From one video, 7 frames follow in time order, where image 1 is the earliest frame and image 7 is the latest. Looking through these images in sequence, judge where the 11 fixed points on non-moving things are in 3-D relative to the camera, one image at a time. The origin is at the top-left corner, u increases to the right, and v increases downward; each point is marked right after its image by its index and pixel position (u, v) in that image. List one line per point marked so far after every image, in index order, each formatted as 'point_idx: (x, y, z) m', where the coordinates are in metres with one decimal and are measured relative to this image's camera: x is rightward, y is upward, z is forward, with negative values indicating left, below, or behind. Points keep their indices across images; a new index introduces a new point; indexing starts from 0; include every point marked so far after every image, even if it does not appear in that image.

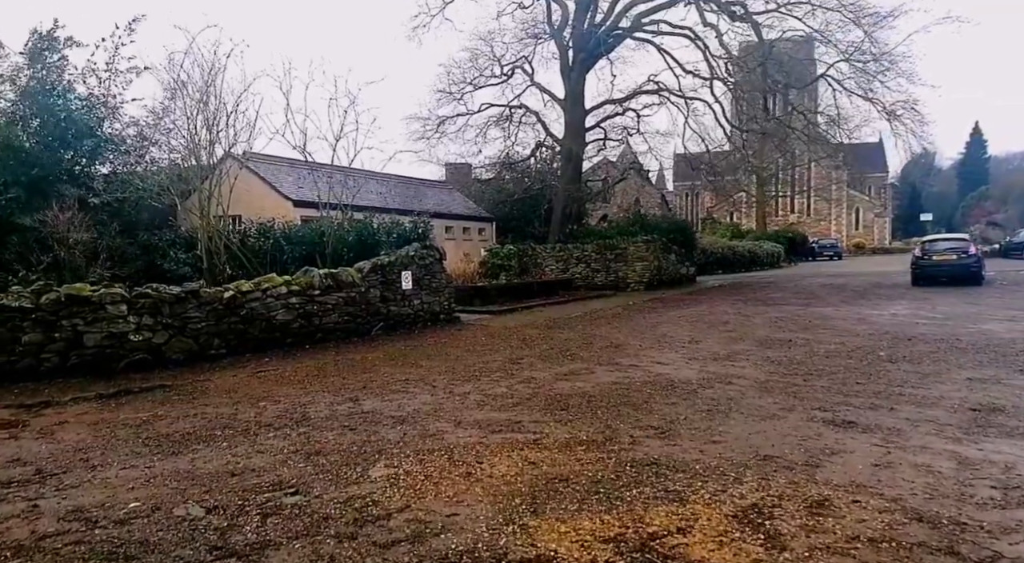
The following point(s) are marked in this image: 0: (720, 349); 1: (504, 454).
0: (+2.8, -0.9, +9.0) m
1: (-0.1, -1.2, +4.5) m
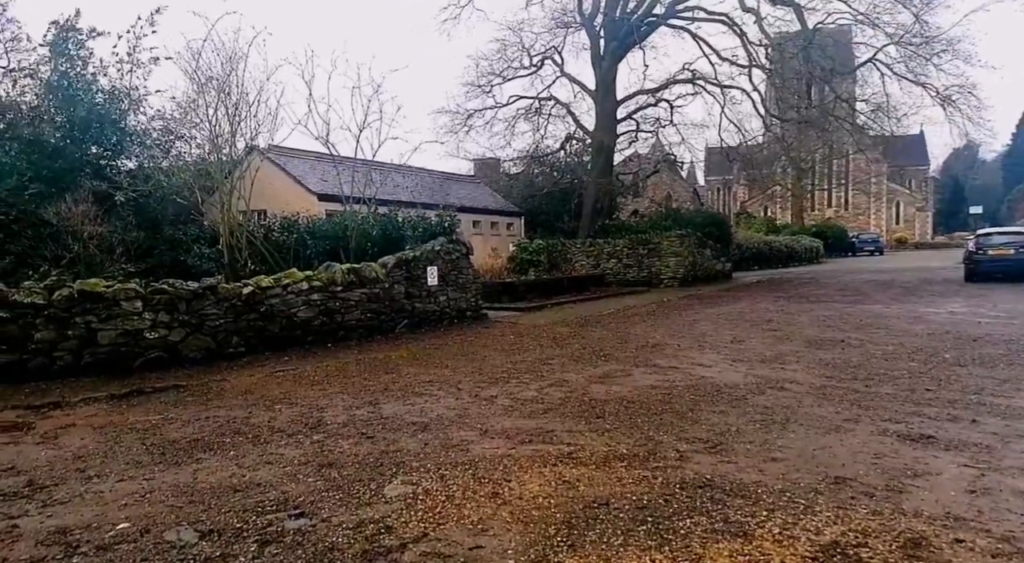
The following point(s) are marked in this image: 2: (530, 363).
0: (+3.2, -0.9, +8.3) m
1: (+0.1, -1.1, +4.1) m
2: (+0.2, -1.0, +7.9) m
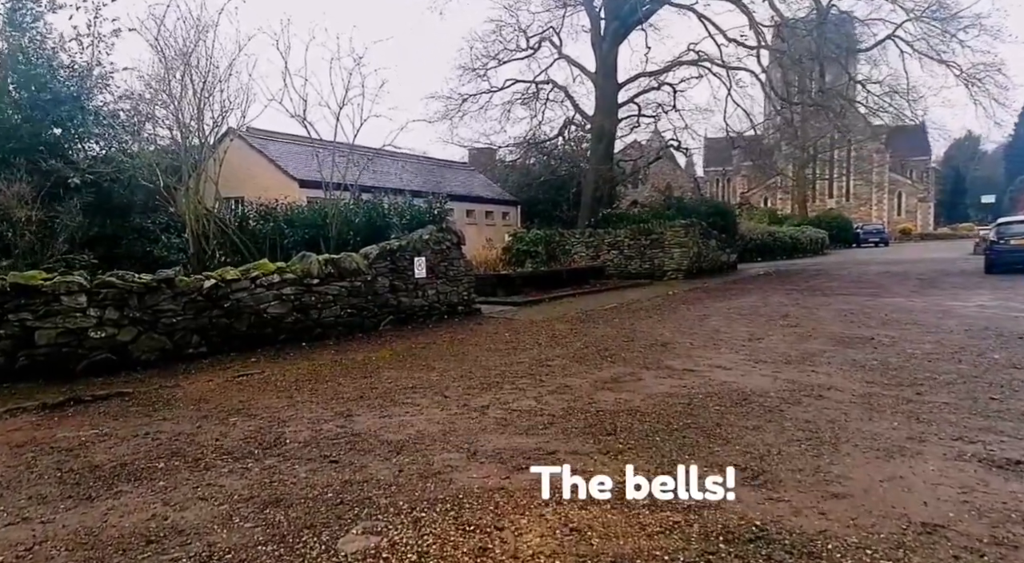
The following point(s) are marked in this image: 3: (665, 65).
0: (+3.1, -0.8, +7.5) m
1: (+0.1, -1.1, +3.2) m
2: (+0.1, -0.9, +7.0) m
3: (+4.5, +6.4, +19.6) m
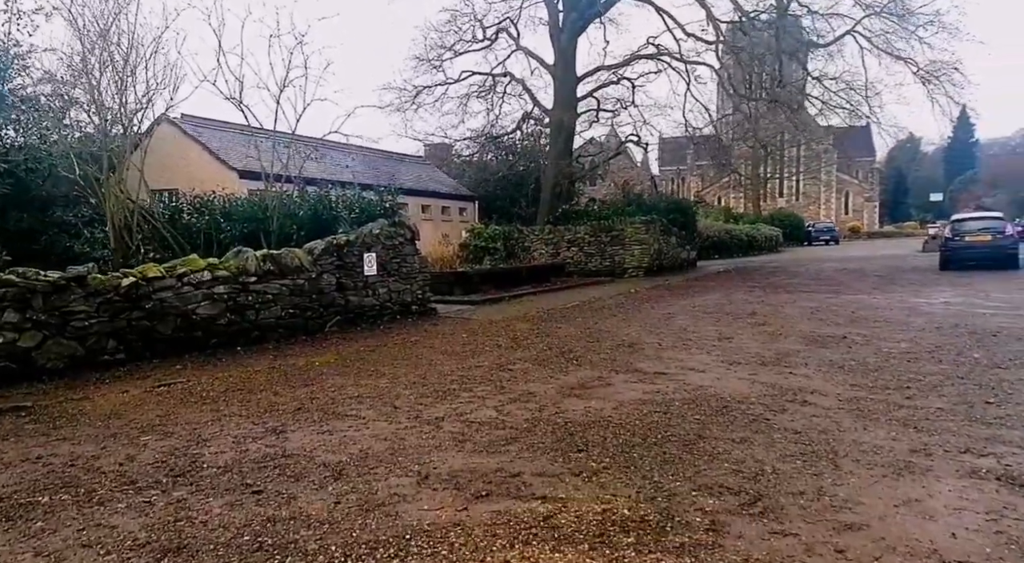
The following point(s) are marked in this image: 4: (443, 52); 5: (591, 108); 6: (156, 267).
0: (+2.7, -0.7, +7.1) m
1: (-0.1, -1.1, +2.6) m
2: (-0.3, -0.8, +6.4) m
3: (+3.2, +6.5, +19.3) m
4: (-1.9, +6.4, +18.7) m
5: (+2.4, +5.2, +20.0) m
6: (-3.8, +0.2, +7.1) m
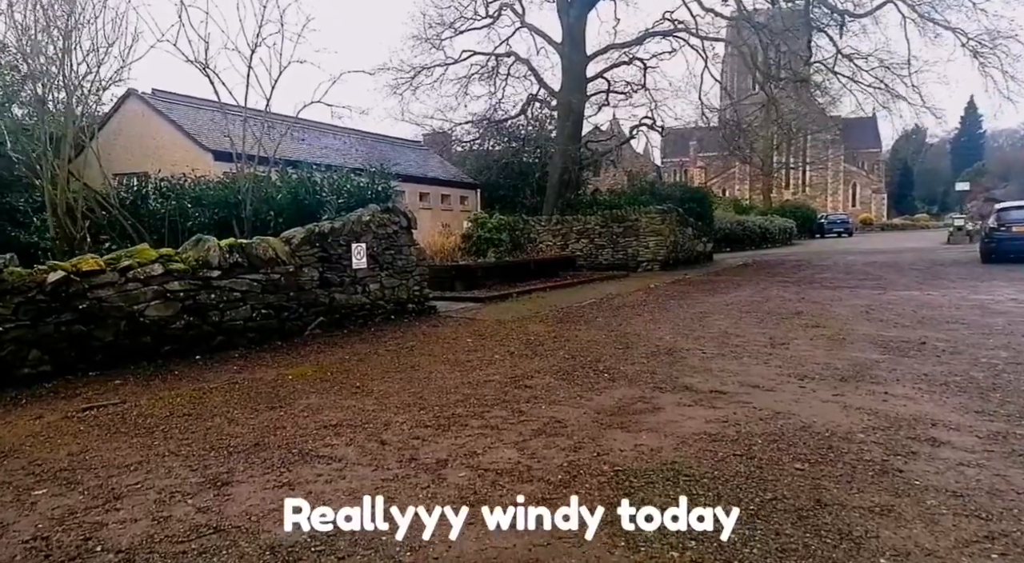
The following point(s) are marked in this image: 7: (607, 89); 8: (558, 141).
0: (+2.8, -0.7, +5.9) m
1: (+0.1, -1.1, +1.4) m
2: (-0.1, -0.8, +5.2) m
3: (+3.4, +6.6, +18.0) m
4: (-1.8, +6.6, +17.4) m
5: (+2.5, +5.4, +18.7) m
6: (-3.6, +0.2, +5.8) m
7: (+2.7, +5.4, +18.6) m
8: (+1.2, +3.8, +17.8) m
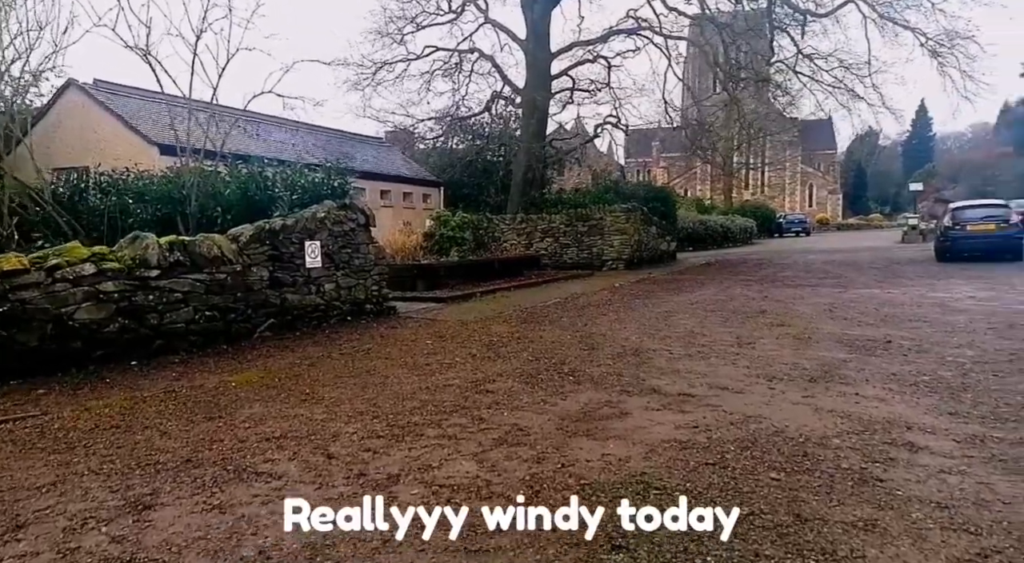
0: (+2.5, -0.7, +5.8) m
1: (0.0, -1.1, +1.1) m
2: (-0.4, -0.8, +4.9) m
3: (+2.4, +6.6, +17.9) m
4: (-2.8, +6.6, +17.0) m
5: (+1.5, +5.4, +18.5) m
6: (-3.9, +0.2, +5.3) m
7: (+1.6, +5.4, +18.4) m
8: (+0.3, +3.8, +17.6) m
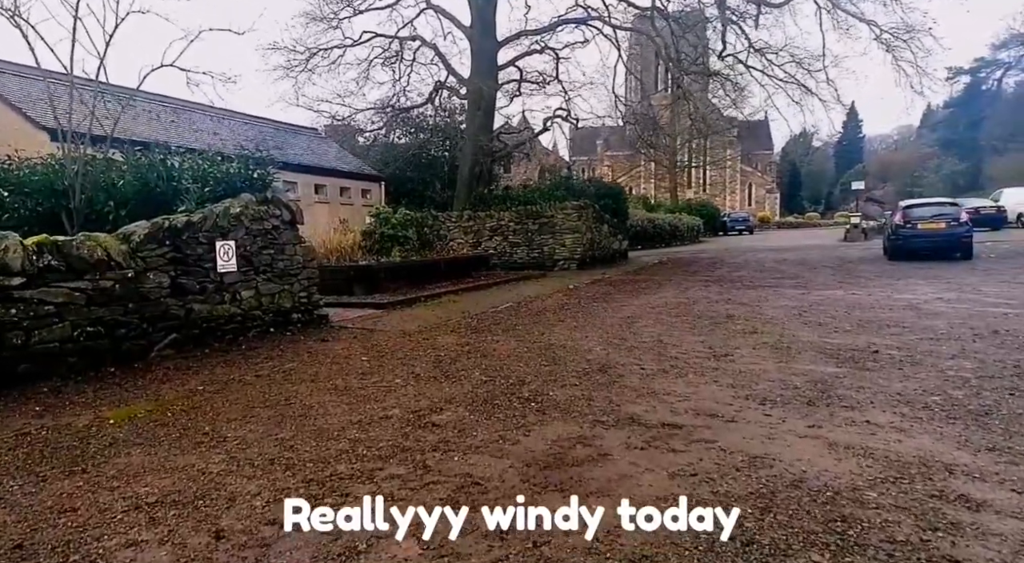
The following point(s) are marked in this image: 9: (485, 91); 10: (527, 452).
0: (+2.1, -0.7, +5.1) m
1: (0.0, -1.1, +0.3) m
2: (-0.7, -0.9, +4.0) m
3: (+1.0, +6.6, +17.1) m
4: (-4.1, +6.6, +15.9) m
5: (0.0, +5.4, +17.7) m
6: (-4.3, +0.1, +4.2) m
7: (+0.2, +5.4, +17.6) m
8: (-1.1, +3.8, +16.7) m
9: (-0.7, +4.7, +16.6) m
10: (+0.1, -0.9, +3.5) m
